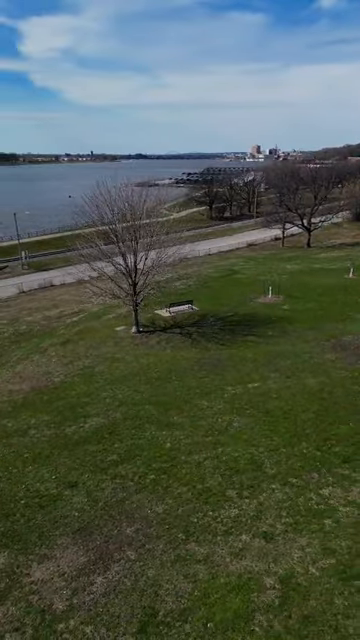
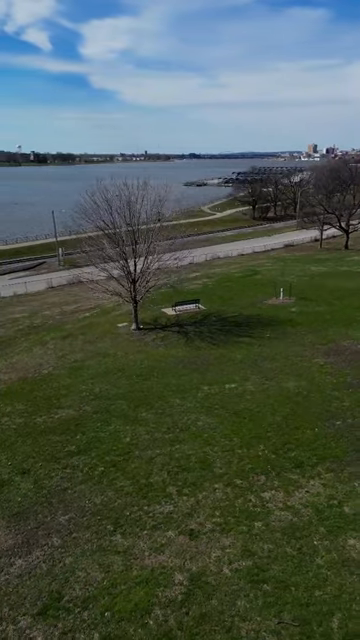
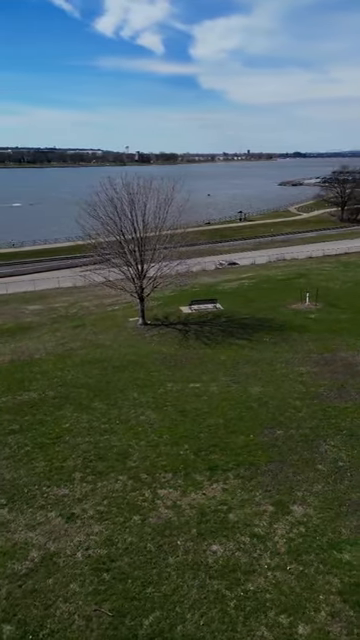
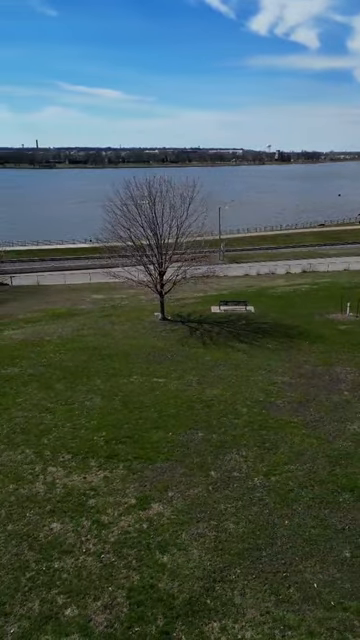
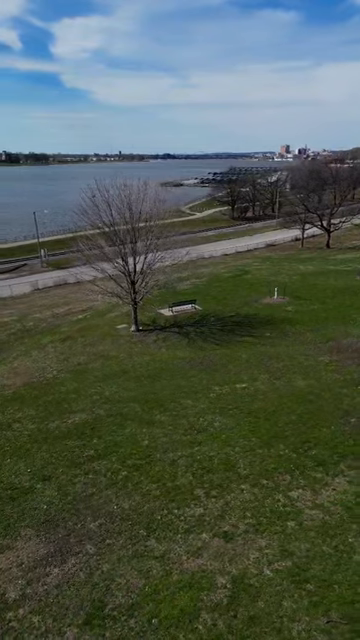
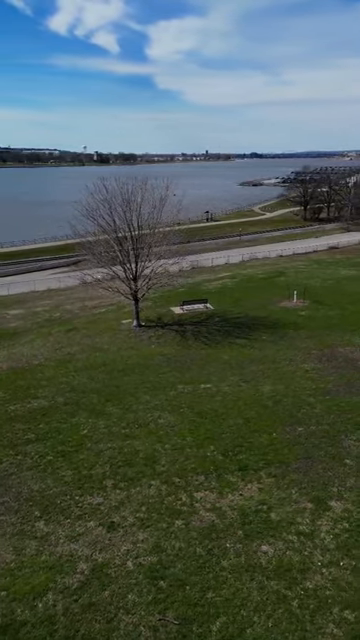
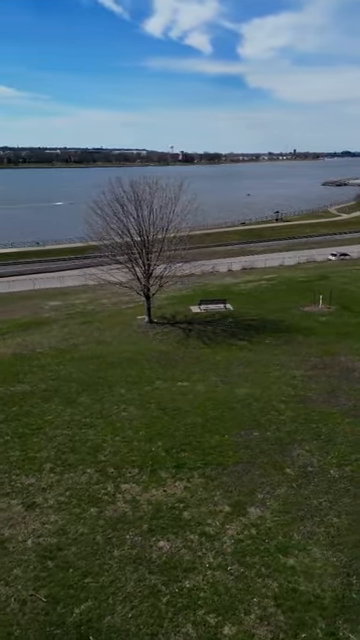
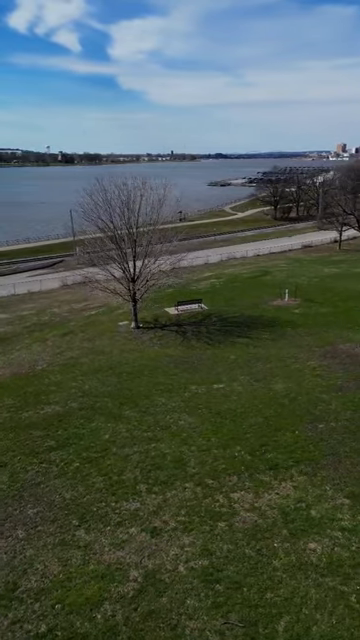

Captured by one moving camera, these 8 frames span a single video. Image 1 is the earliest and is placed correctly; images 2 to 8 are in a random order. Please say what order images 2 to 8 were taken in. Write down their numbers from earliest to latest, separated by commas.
5, 2, 8, 6, 3, 7, 4
